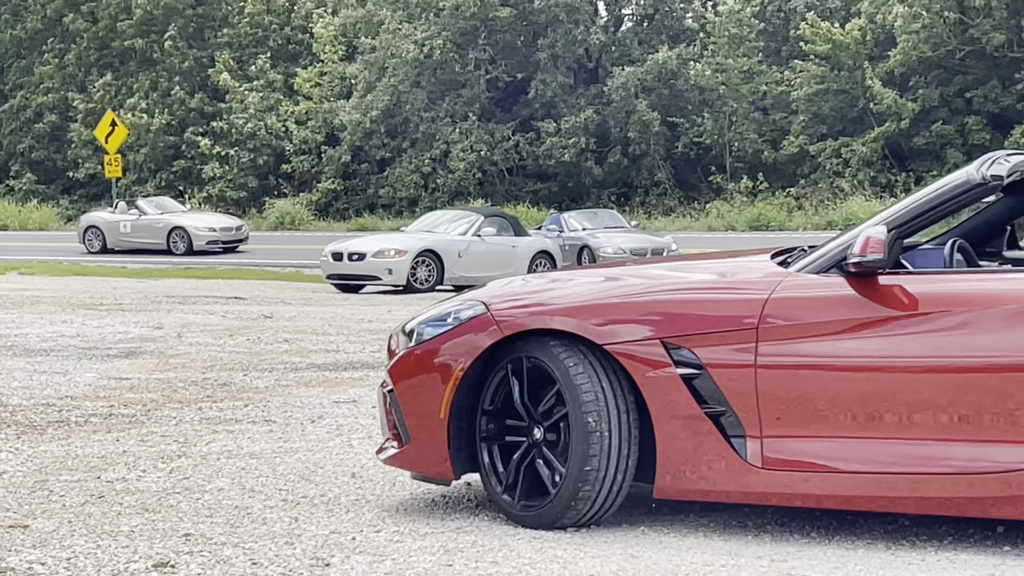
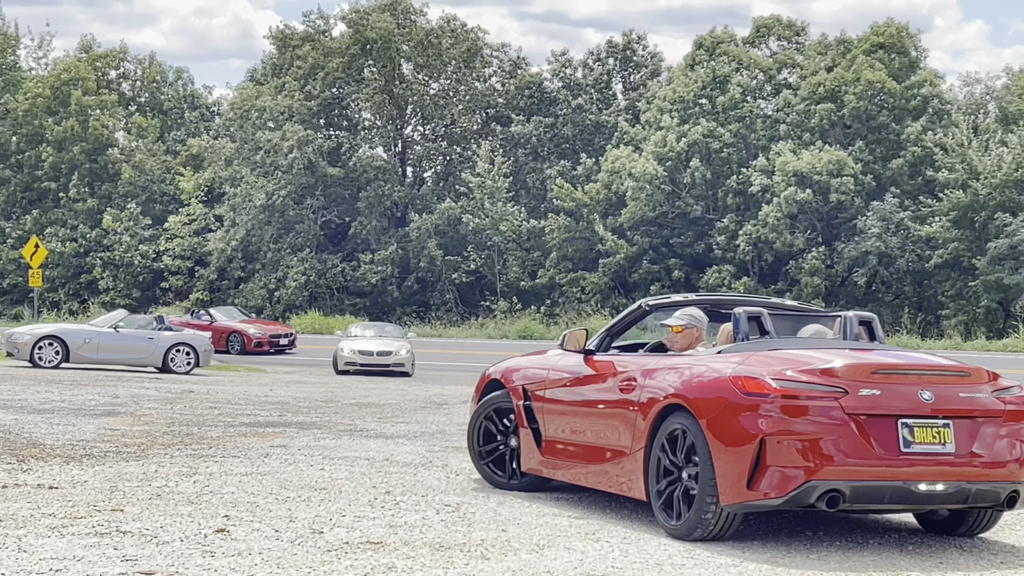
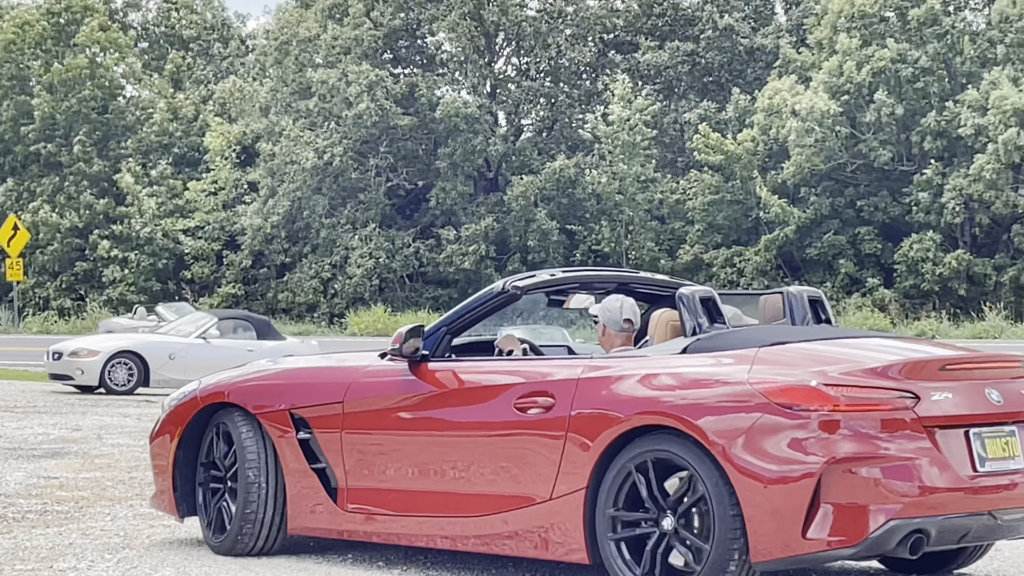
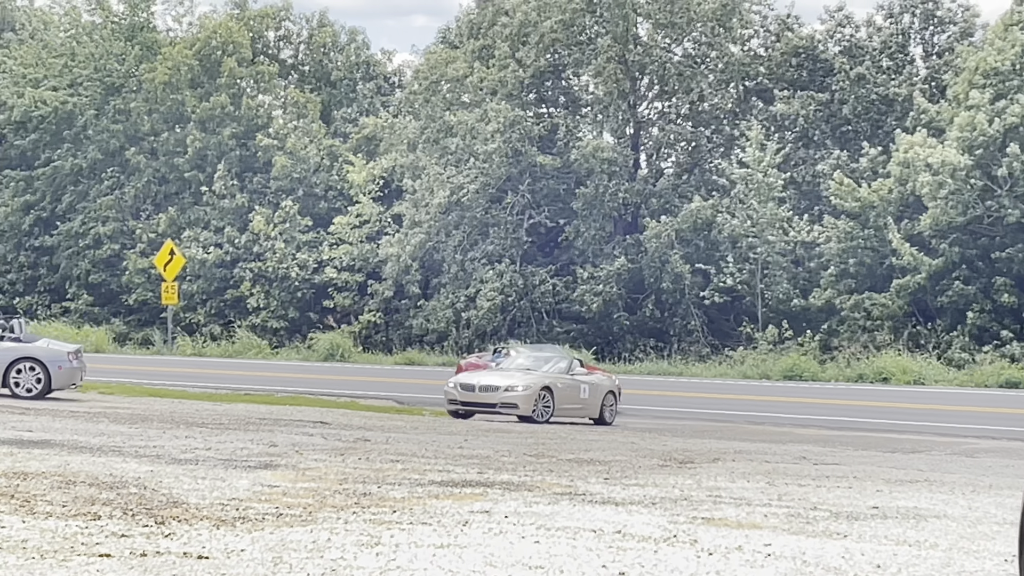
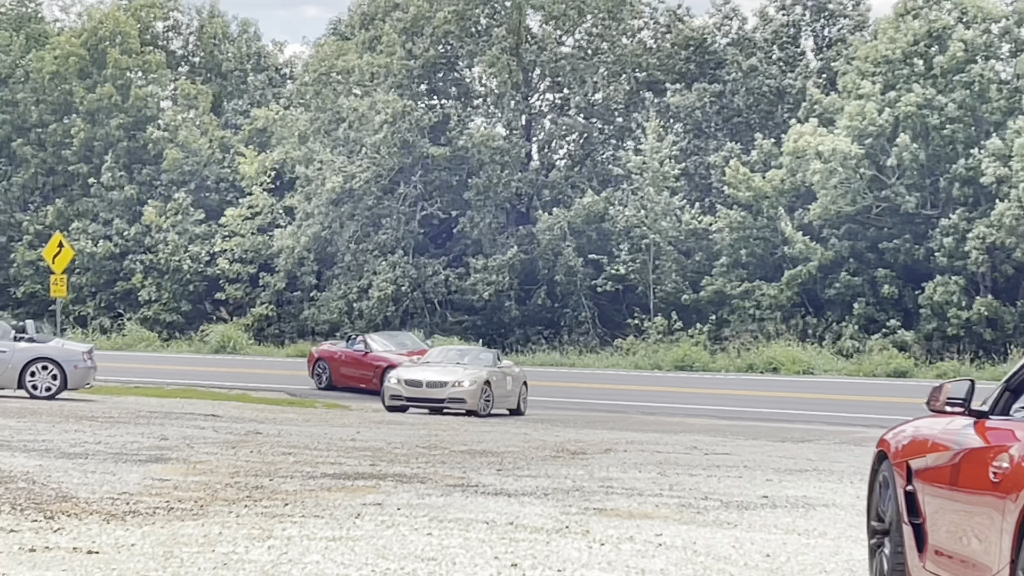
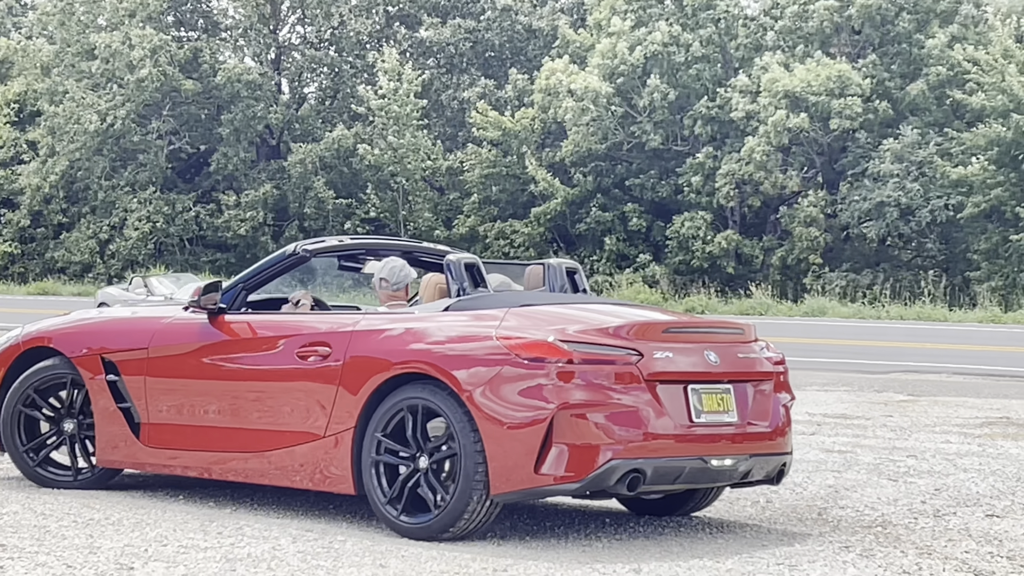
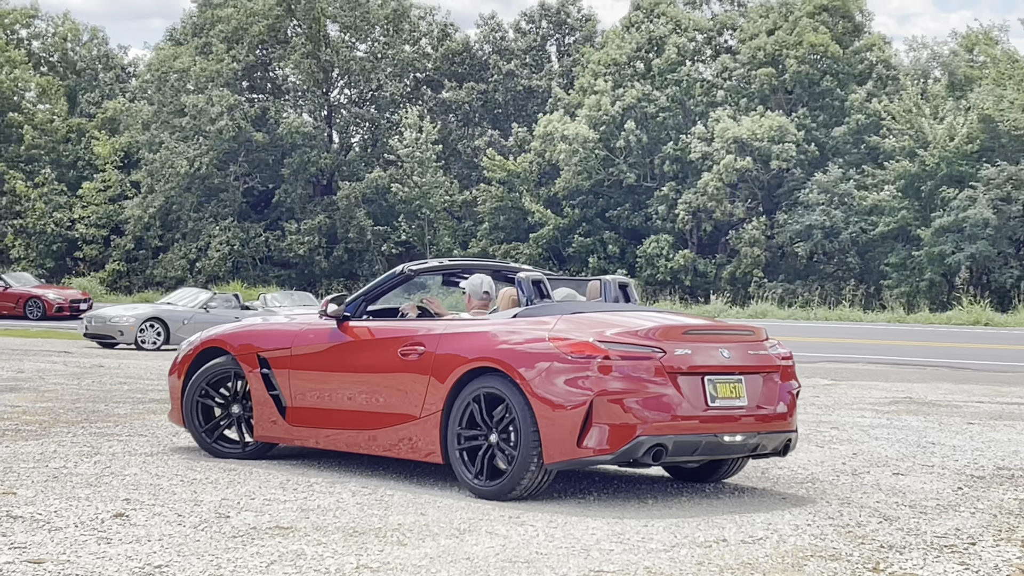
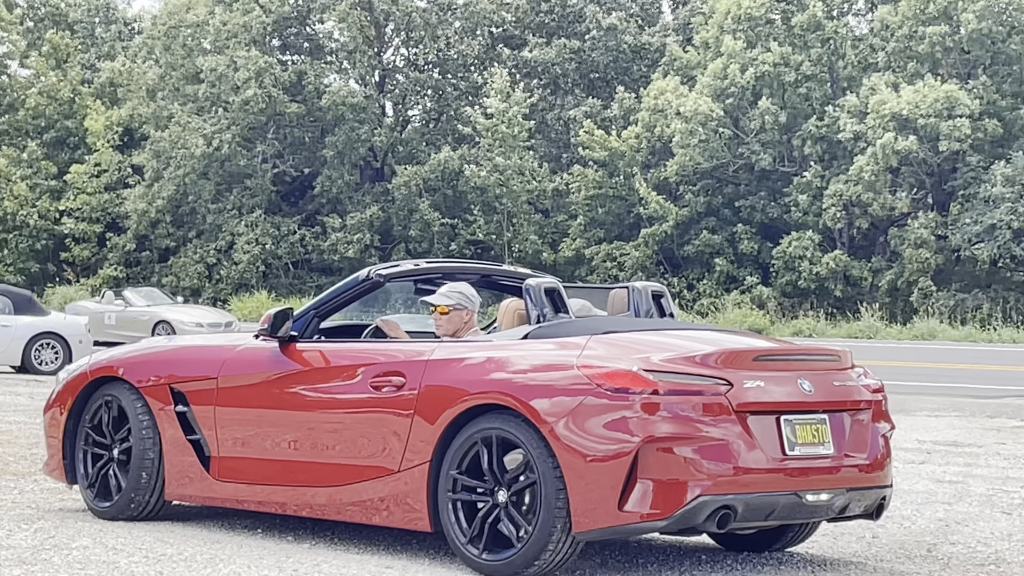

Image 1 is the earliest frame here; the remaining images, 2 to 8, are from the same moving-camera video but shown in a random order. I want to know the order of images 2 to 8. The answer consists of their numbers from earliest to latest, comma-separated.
3, 8, 6, 7, 2, 5, 4
